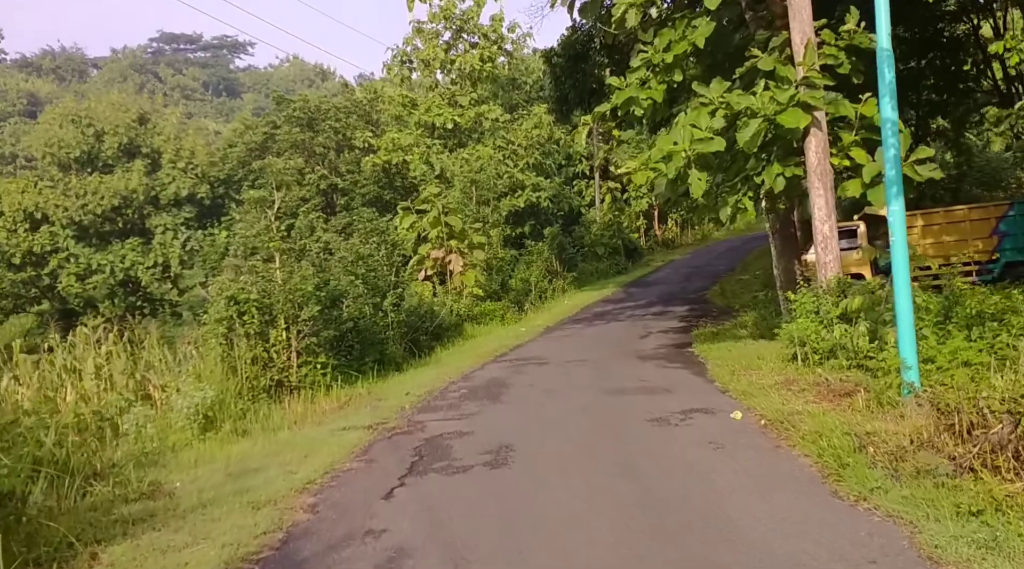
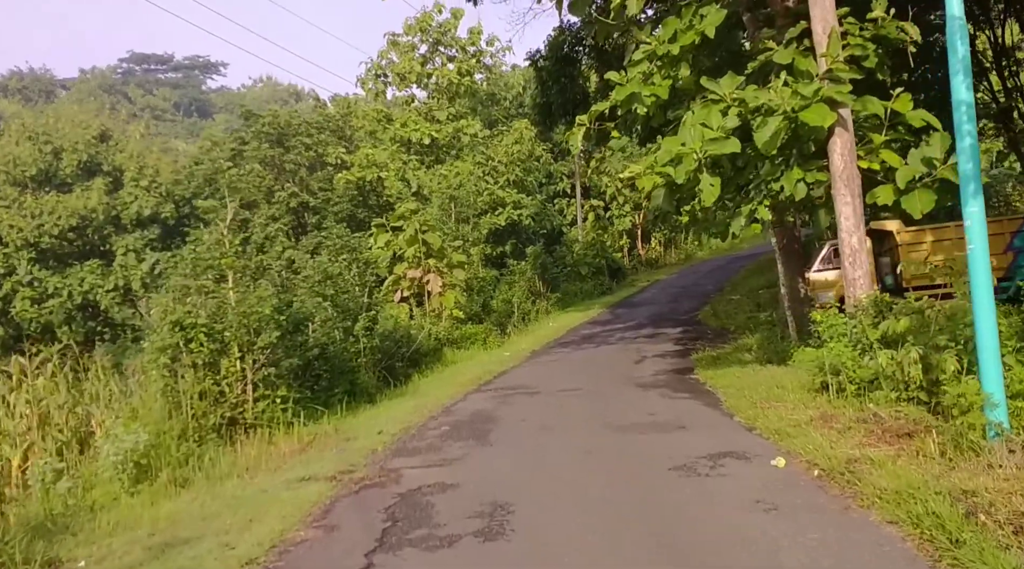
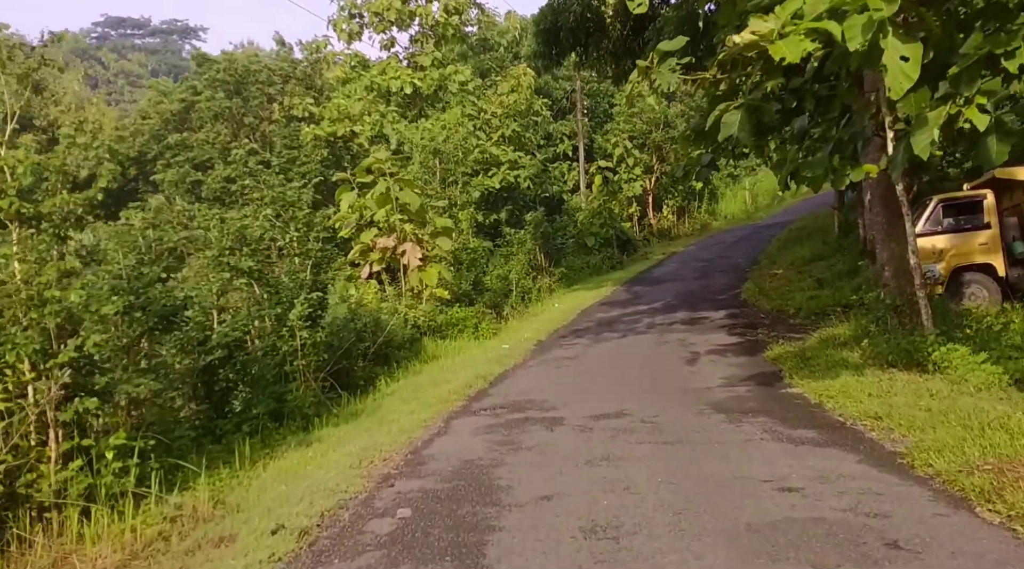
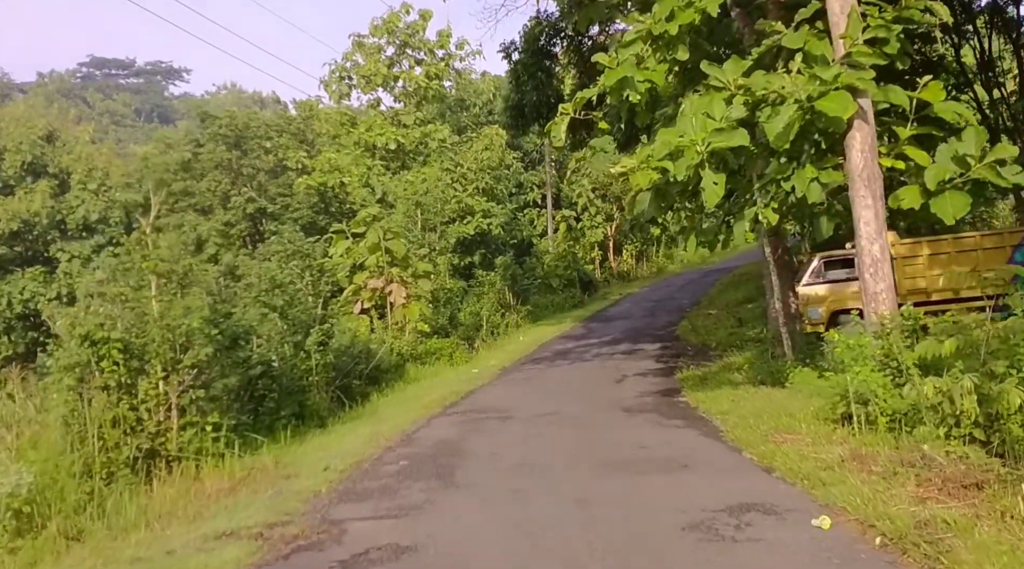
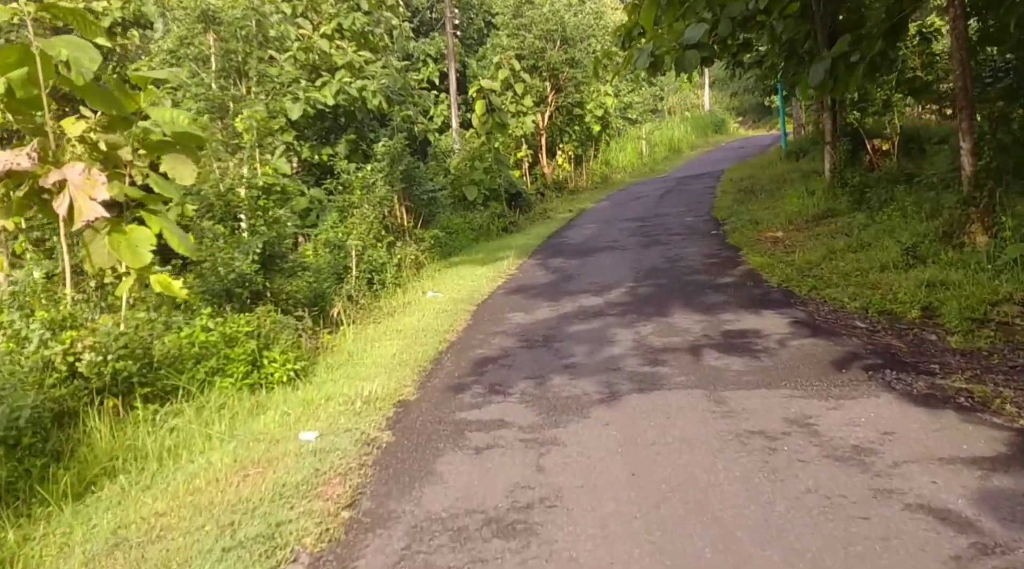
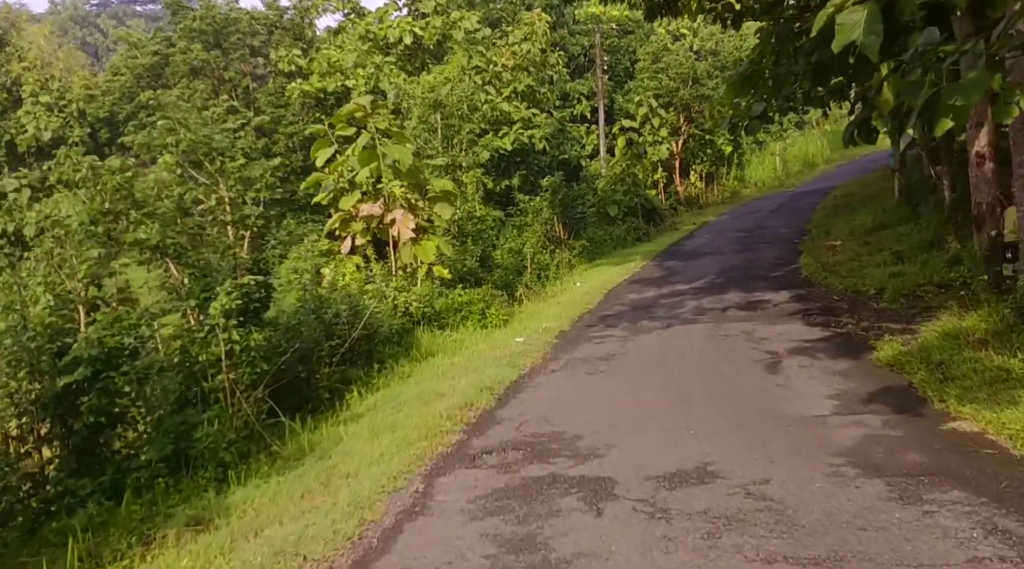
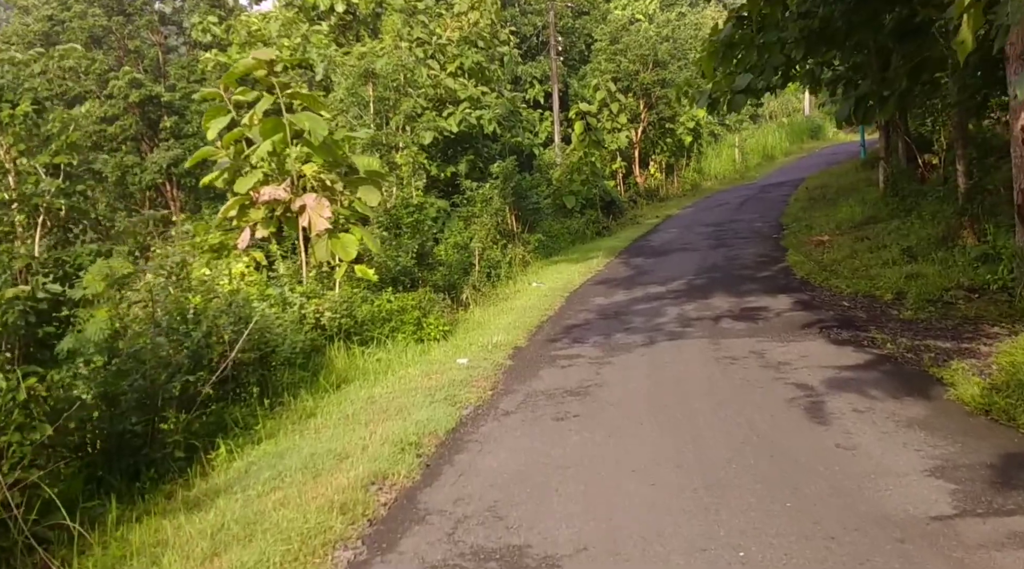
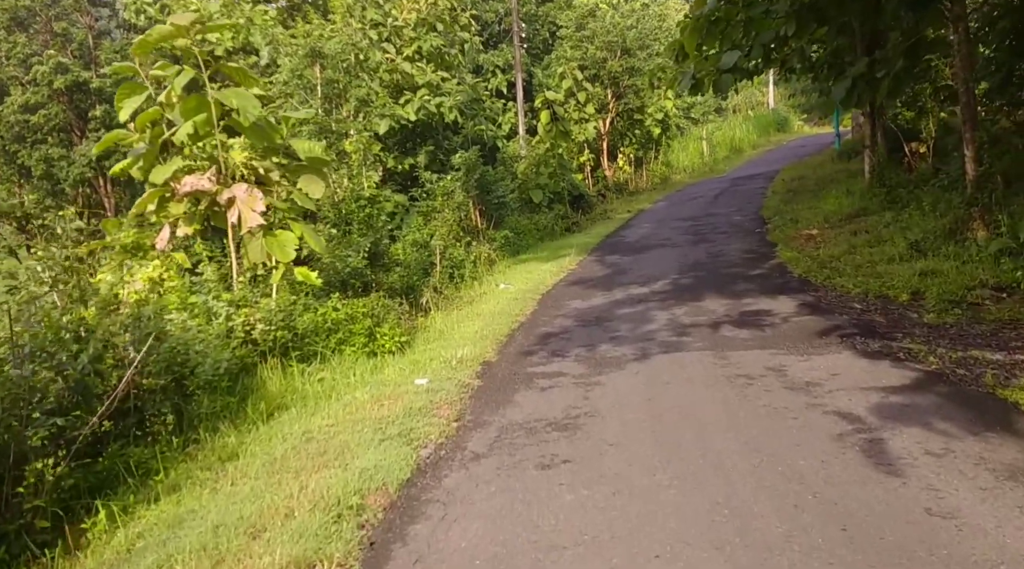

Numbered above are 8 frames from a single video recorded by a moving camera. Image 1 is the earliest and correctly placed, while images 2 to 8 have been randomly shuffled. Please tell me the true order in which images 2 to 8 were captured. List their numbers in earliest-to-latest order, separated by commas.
2, 4, 3, 6, 7, 8, 5
